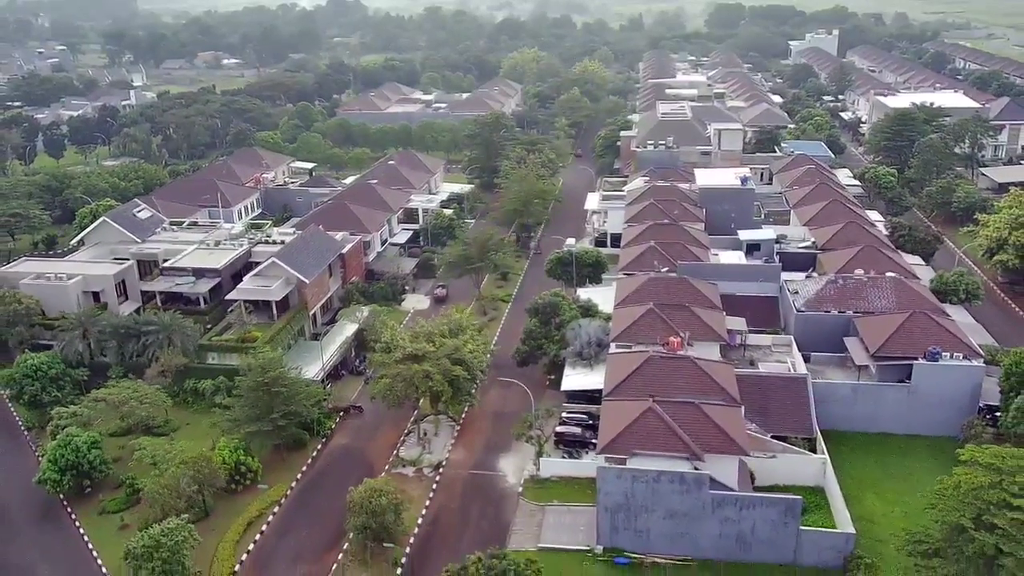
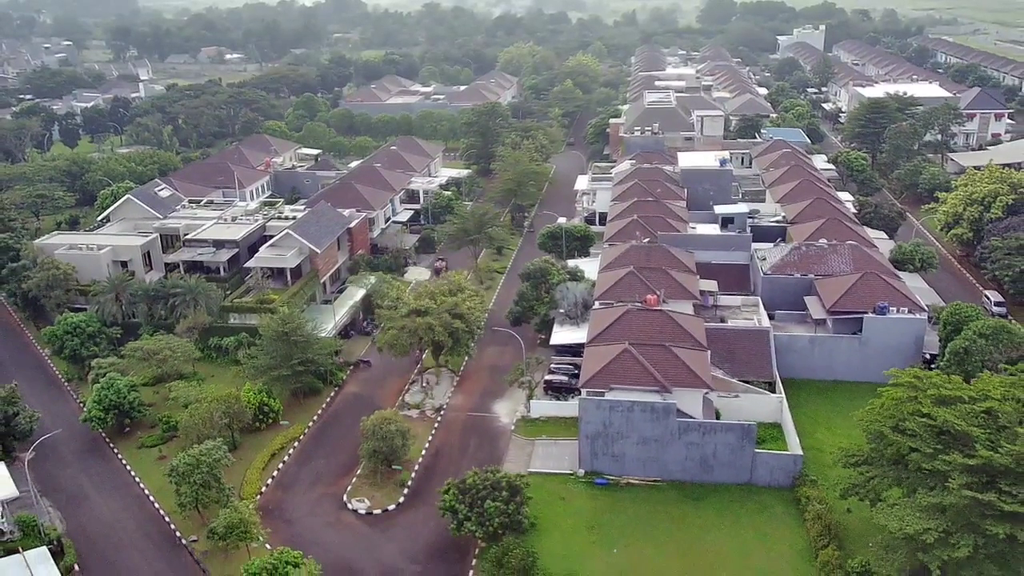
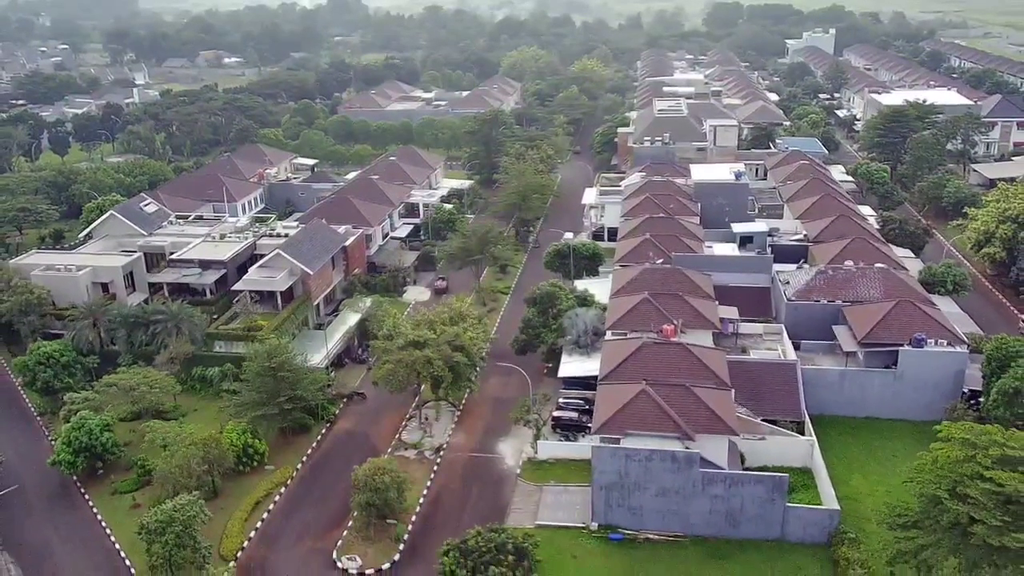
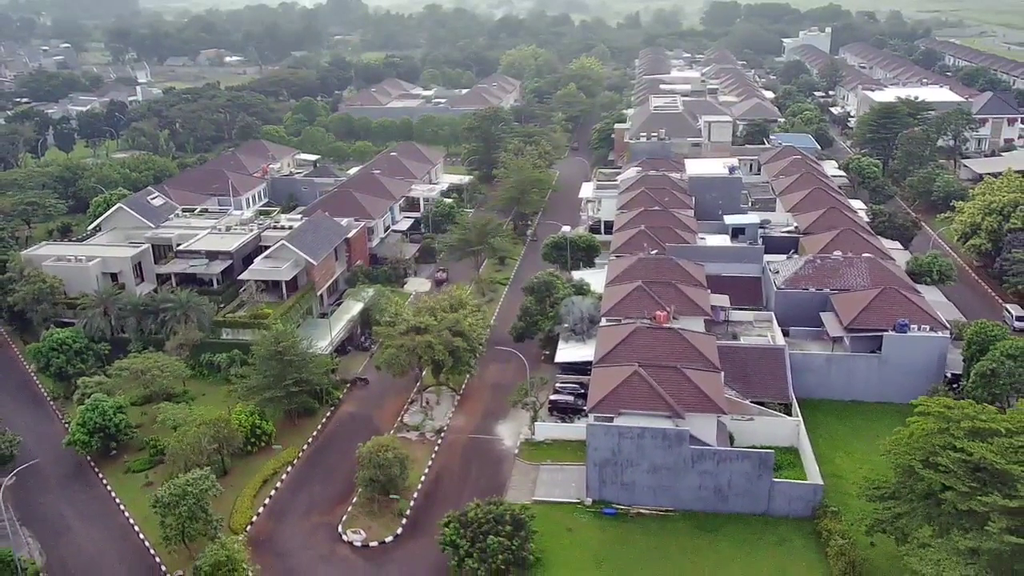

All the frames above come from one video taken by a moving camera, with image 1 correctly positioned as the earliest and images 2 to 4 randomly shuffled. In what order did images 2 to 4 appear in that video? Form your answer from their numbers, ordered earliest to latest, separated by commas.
3, 4, 2
